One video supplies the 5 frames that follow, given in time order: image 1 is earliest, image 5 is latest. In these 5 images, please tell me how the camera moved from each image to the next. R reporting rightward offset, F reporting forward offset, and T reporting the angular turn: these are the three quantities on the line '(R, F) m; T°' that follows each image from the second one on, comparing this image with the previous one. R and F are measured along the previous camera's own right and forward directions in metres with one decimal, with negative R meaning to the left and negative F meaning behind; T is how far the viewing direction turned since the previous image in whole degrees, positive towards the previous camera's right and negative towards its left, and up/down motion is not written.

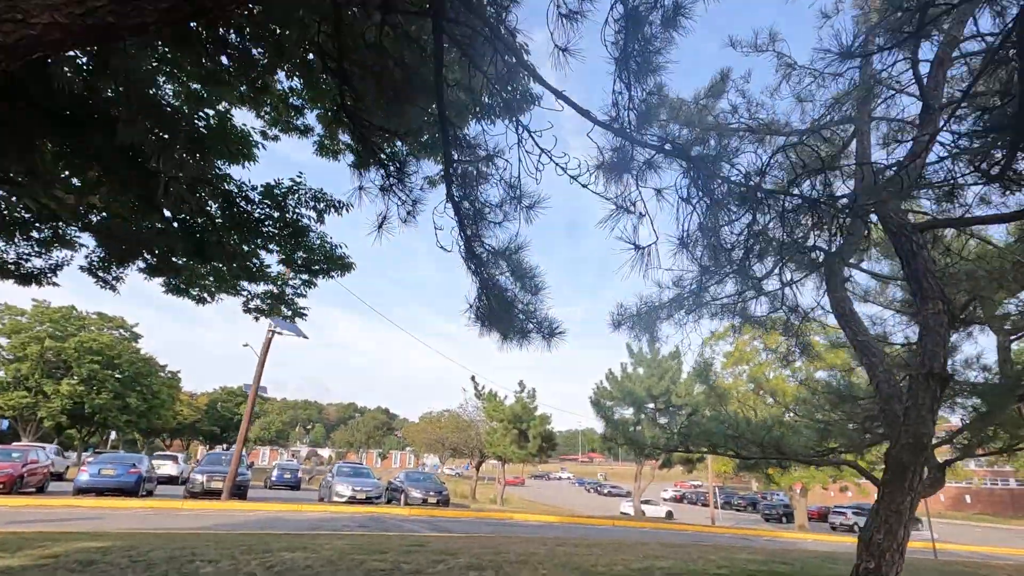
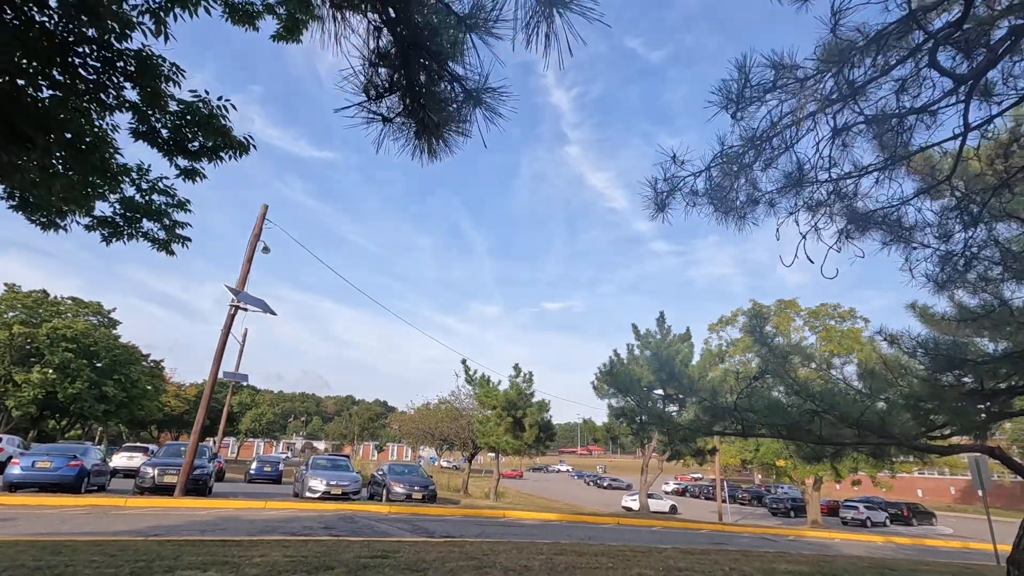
(+0.2, +2.0) m; 0°
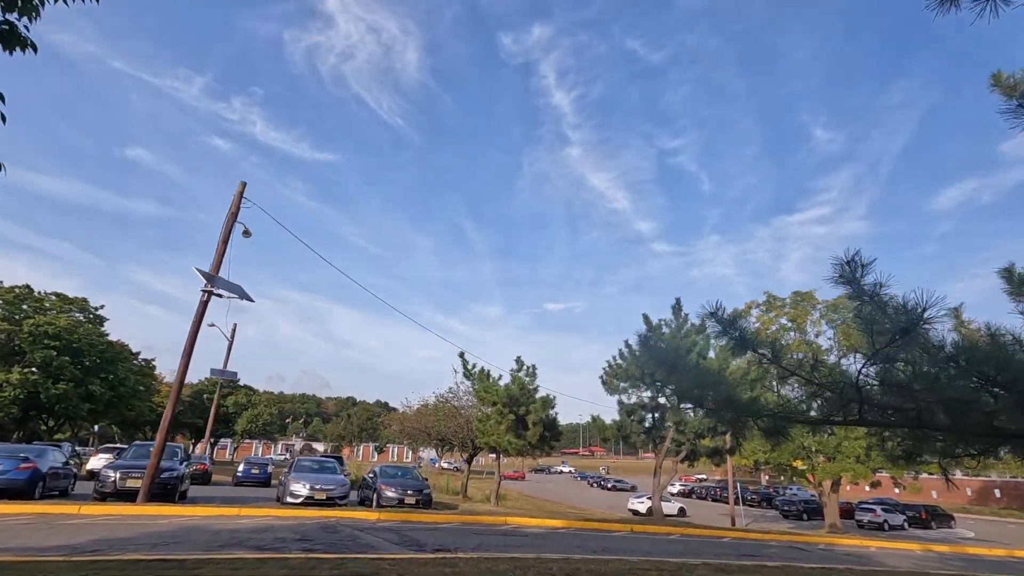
(0.0, +1.5) m; 0°
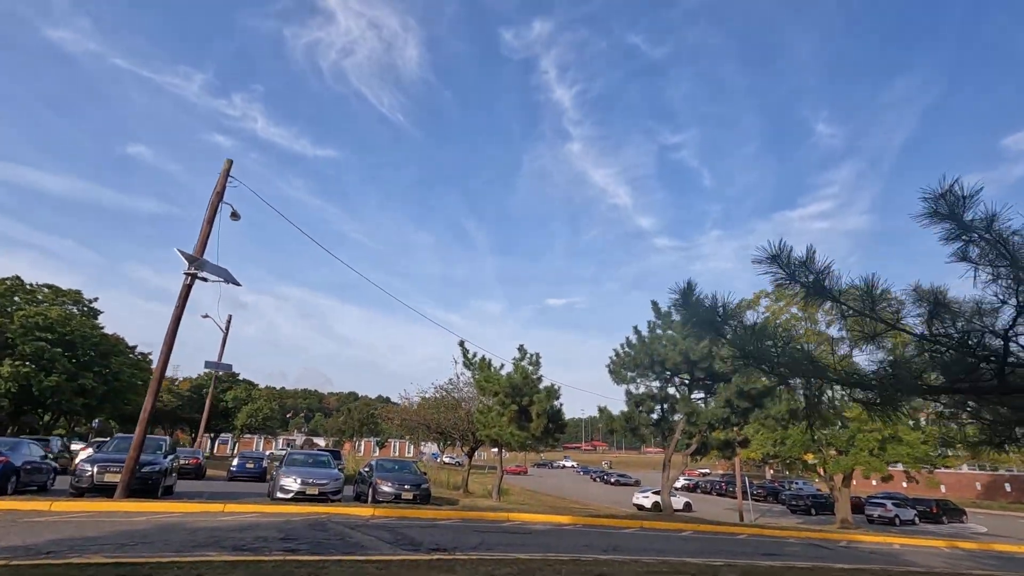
(0.0, +0.8) m; 0°
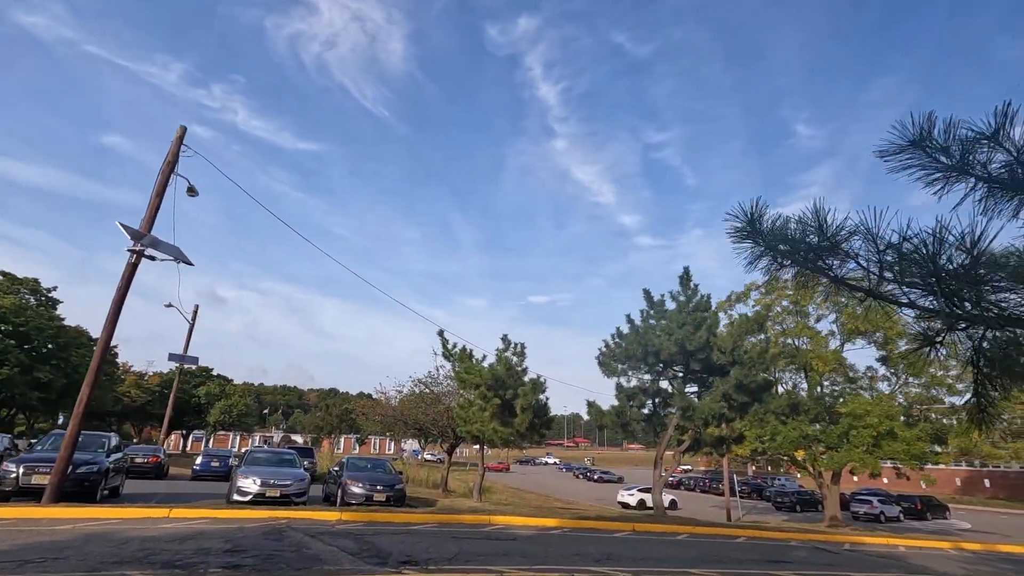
(0.0, +1.2) m; +2°
